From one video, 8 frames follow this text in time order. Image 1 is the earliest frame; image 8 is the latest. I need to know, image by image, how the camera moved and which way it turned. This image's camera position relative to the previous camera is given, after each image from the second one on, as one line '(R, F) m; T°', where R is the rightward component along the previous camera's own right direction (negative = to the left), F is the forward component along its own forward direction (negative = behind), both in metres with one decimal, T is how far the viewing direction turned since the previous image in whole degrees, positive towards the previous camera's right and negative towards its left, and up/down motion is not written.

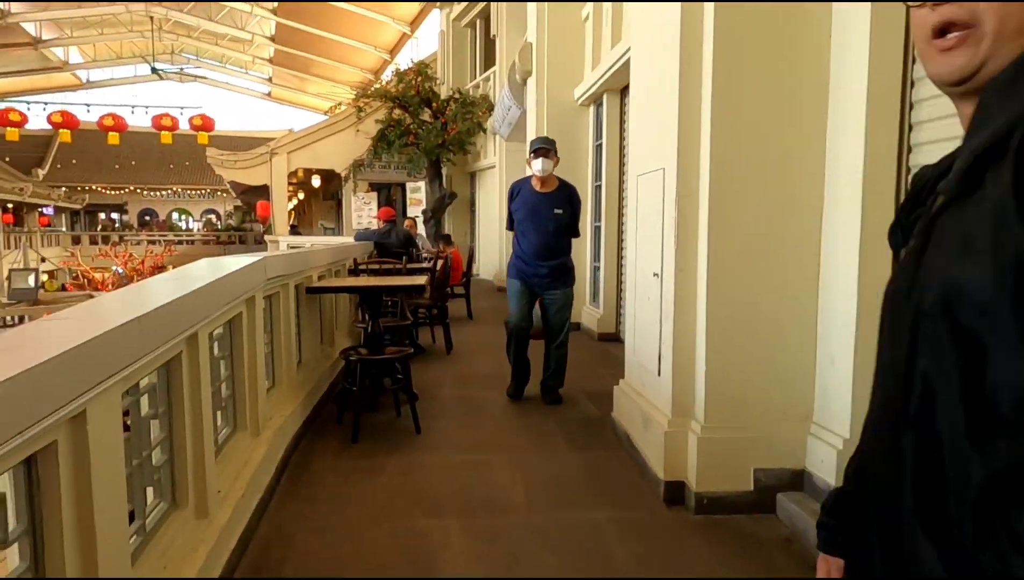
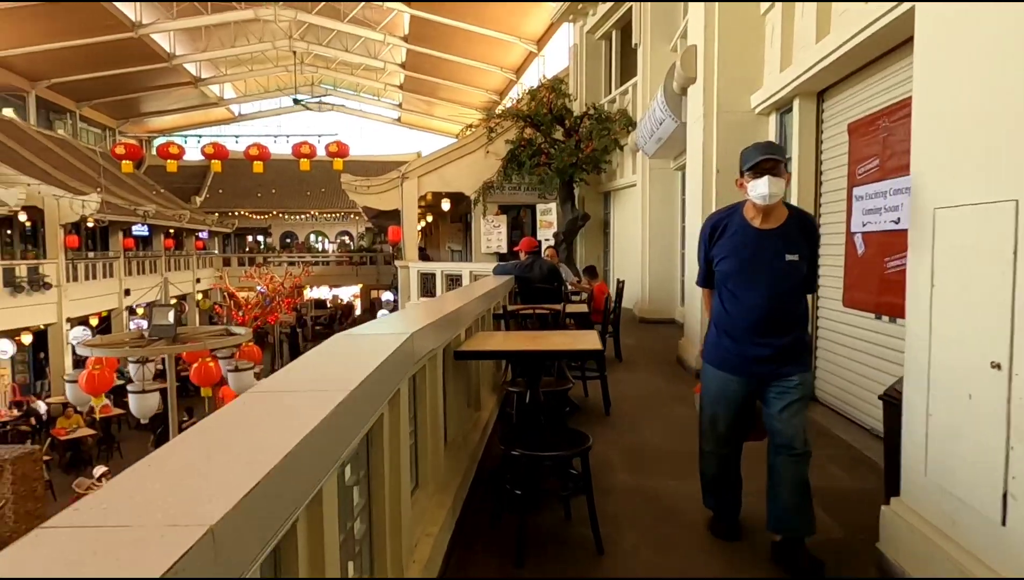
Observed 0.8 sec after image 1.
(-0.2, +0.5) m; -10°
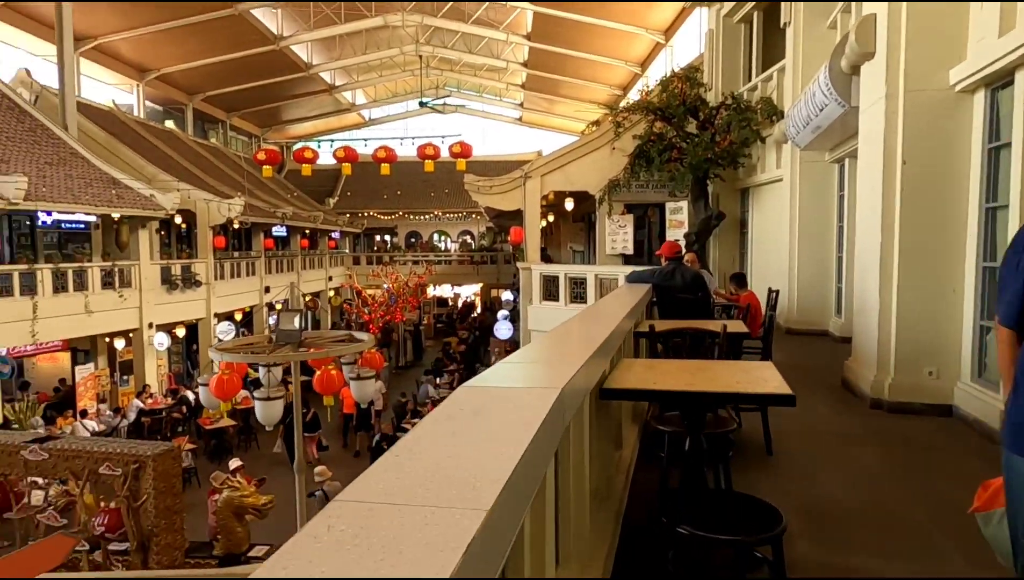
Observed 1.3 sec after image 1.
(-0.1, +0.4) m; -10°
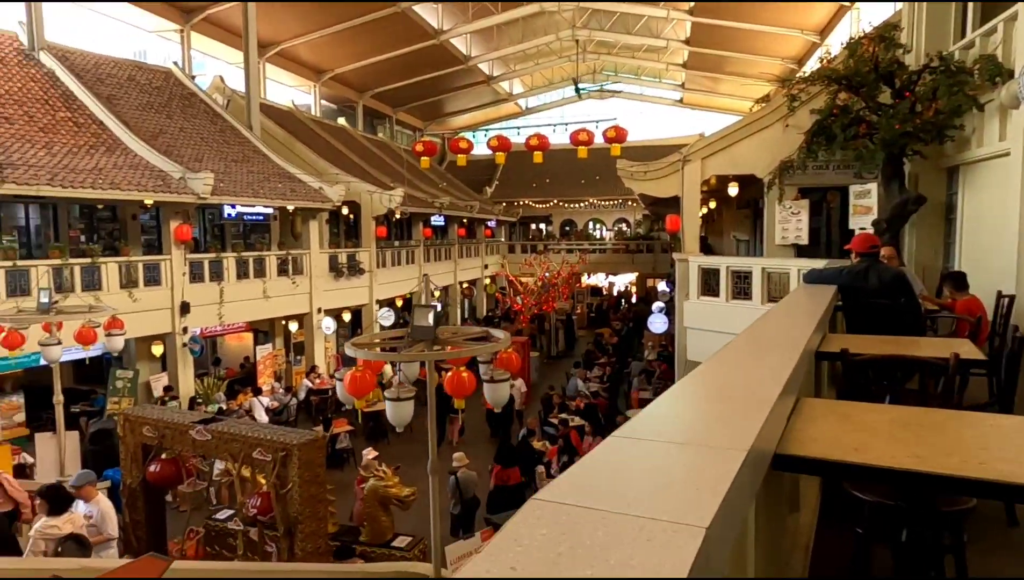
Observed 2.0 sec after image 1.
(0.0, +0.5) m; -13°
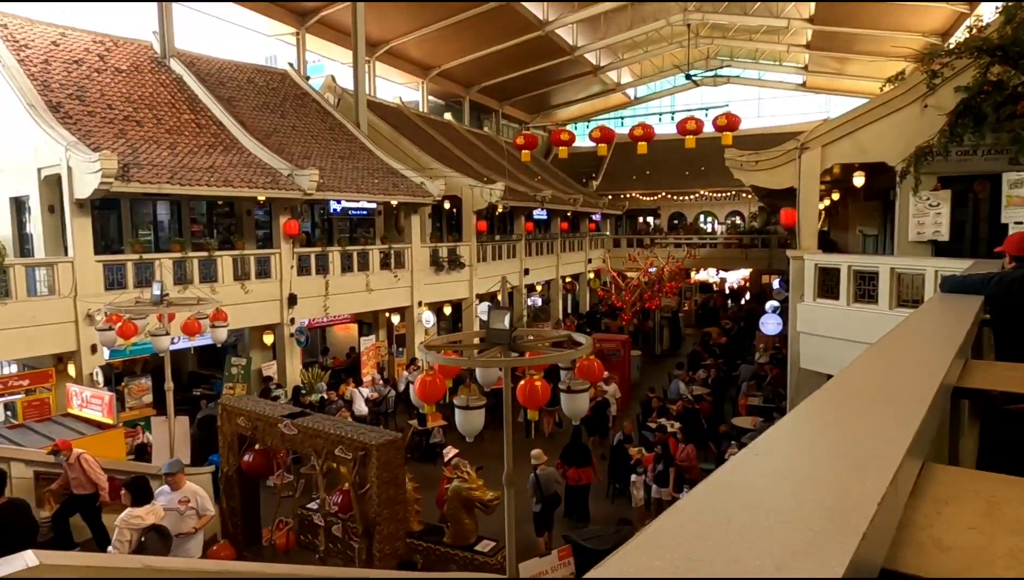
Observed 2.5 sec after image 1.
(+0.2, +0.4) m; -9°
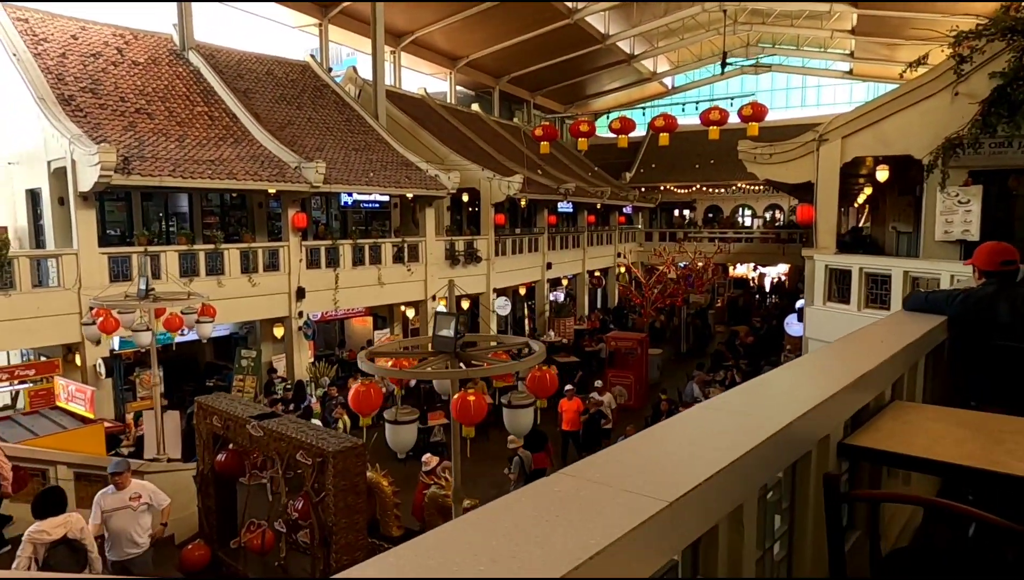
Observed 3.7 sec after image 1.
(+0.7, +0.4) m; -4°
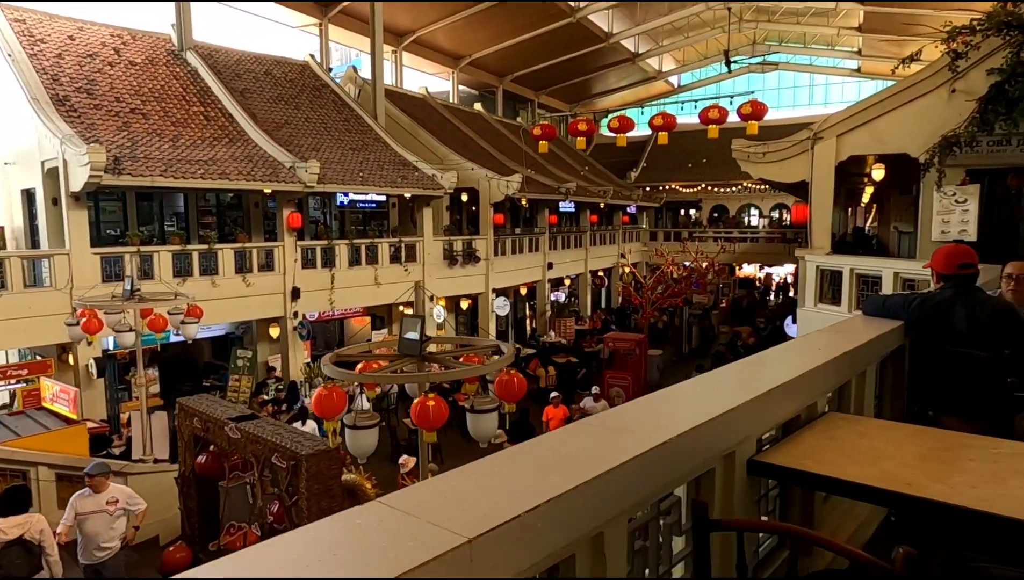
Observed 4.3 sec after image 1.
(+0.3, +0.1) m; -1°
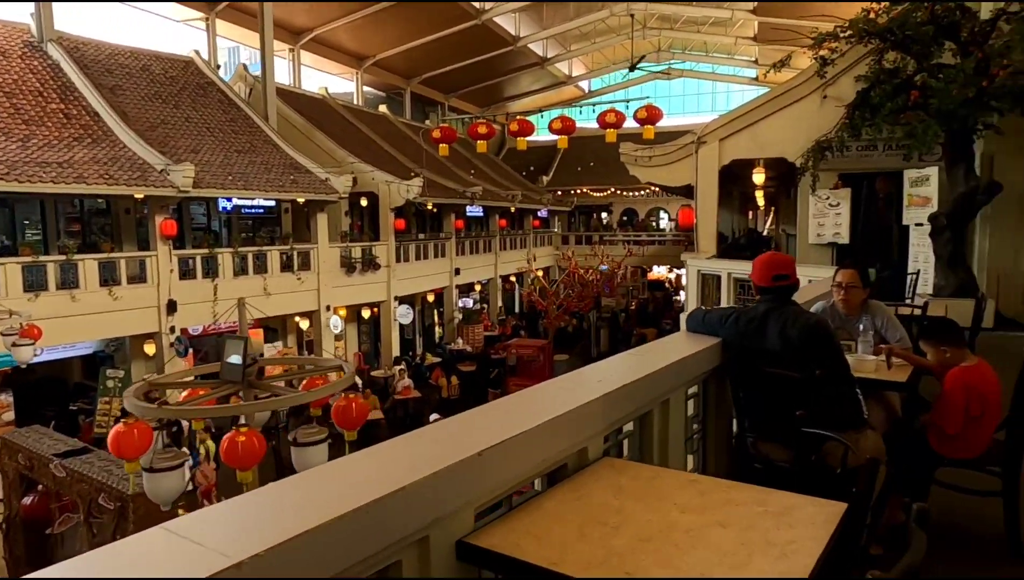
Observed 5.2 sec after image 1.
(+0.6, +0.4) m; +6°
